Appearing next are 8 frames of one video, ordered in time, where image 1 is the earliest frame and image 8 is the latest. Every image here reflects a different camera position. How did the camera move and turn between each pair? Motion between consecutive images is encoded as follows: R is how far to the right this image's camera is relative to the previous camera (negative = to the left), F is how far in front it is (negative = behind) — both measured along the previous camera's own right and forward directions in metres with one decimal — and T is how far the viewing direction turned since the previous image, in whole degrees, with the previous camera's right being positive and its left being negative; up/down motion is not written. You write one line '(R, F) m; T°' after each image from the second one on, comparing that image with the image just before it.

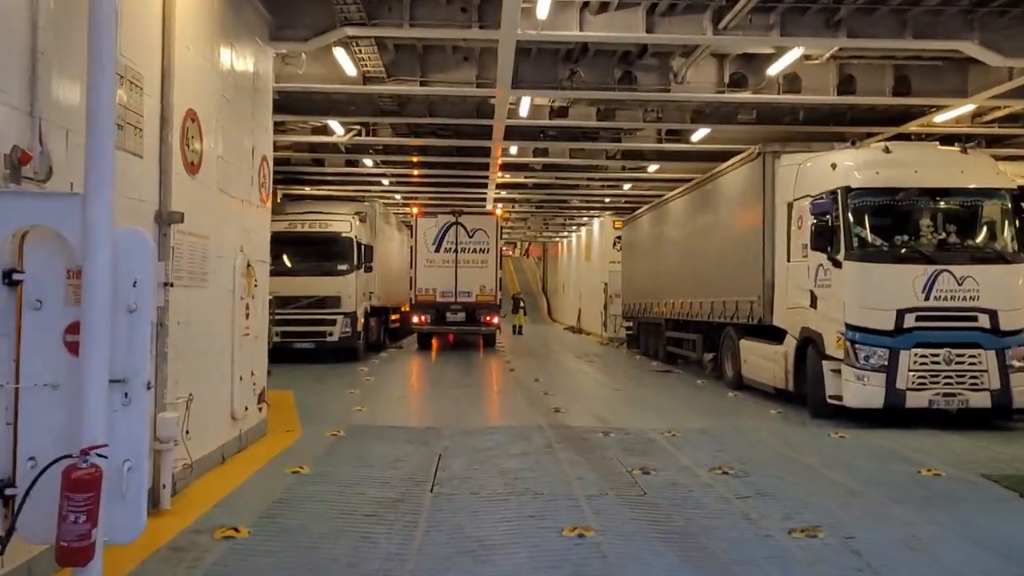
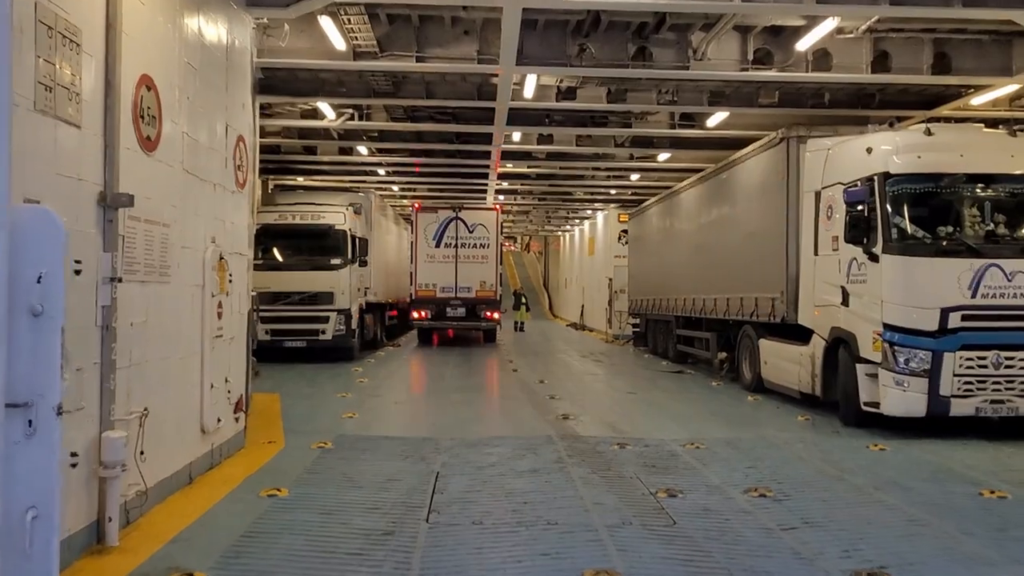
(-0.1, +0.9) m; 0°
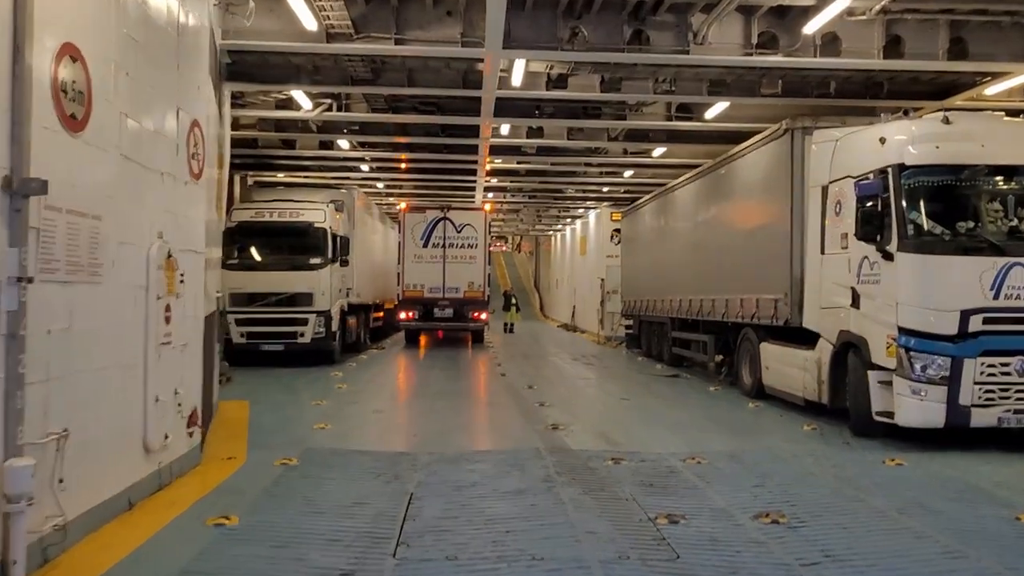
(+0.1, +0.7) m; +1°
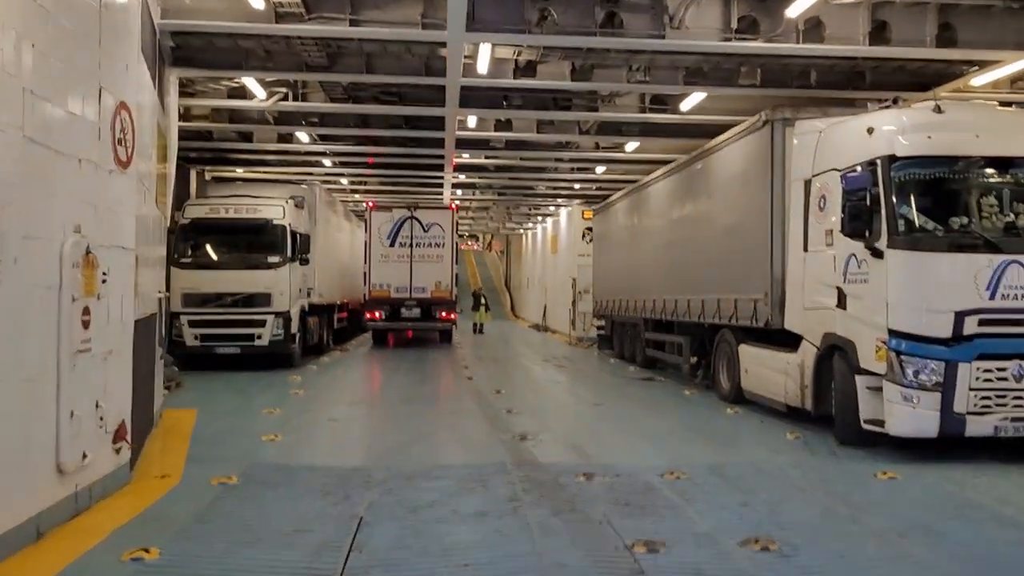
(+0.1, +0.7) m; +2°
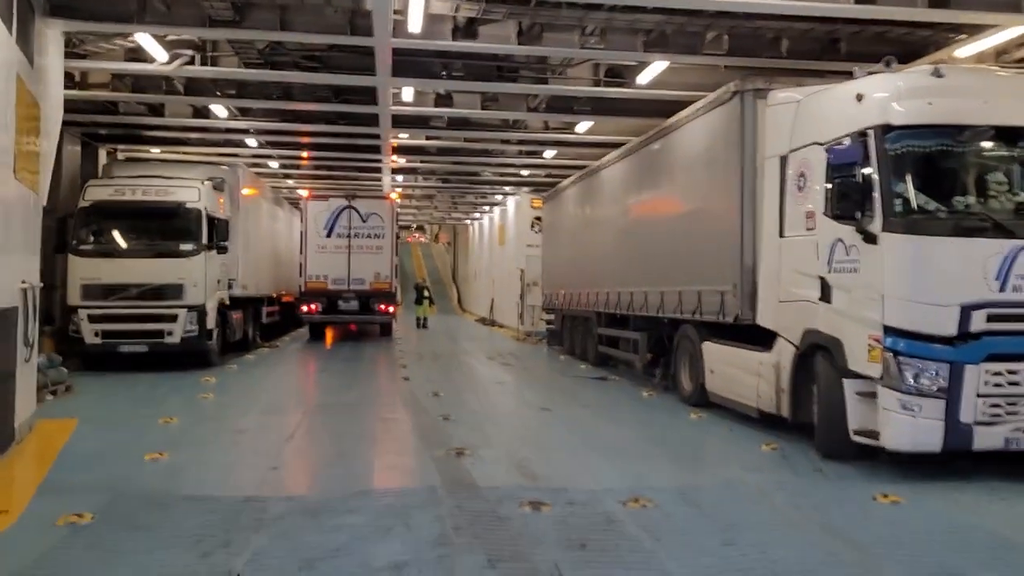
(+0.1, +1.3) m; +3°
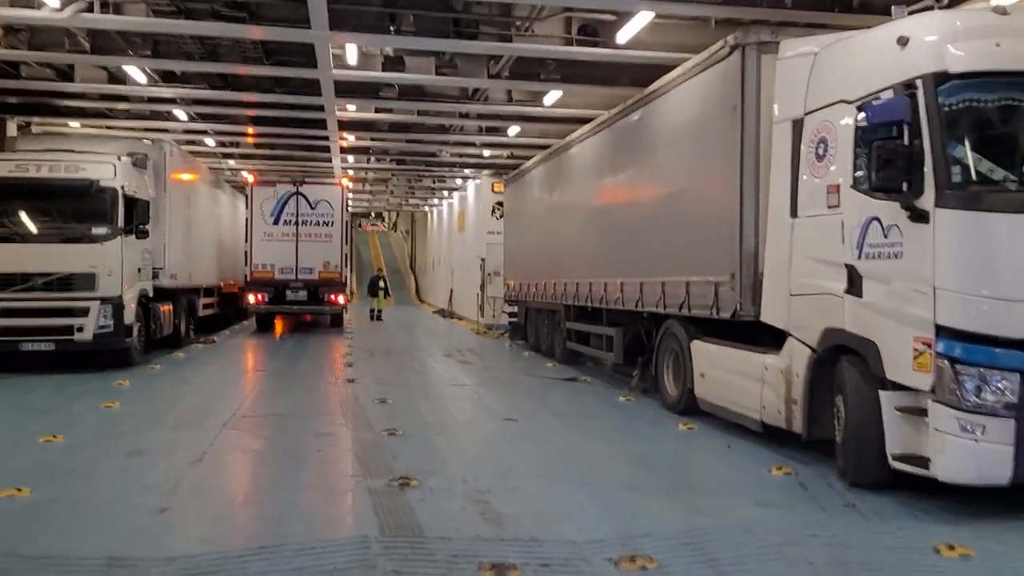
(0.0, +1.5) m; +2°
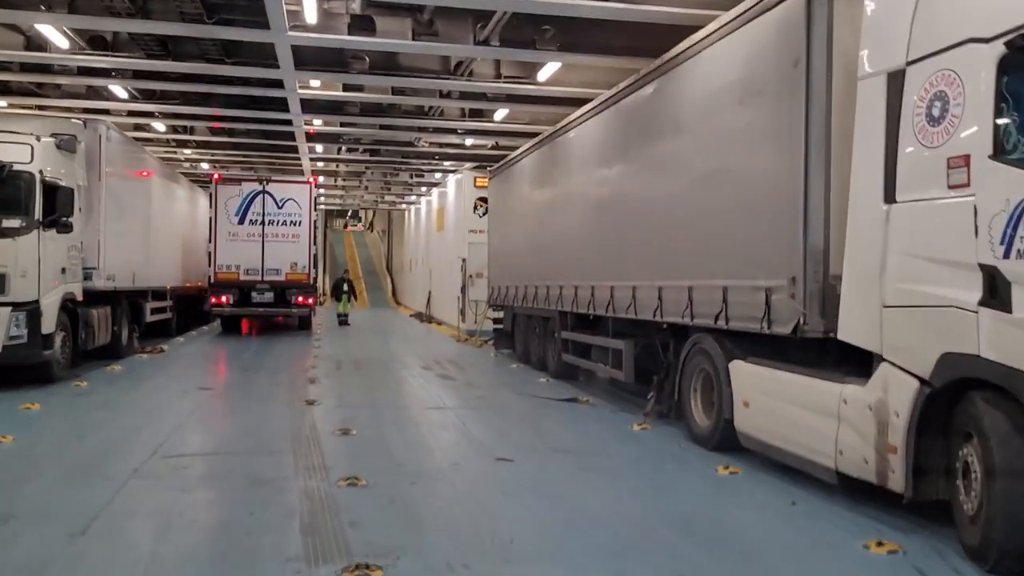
(-0.1, +1.9) m; +1°
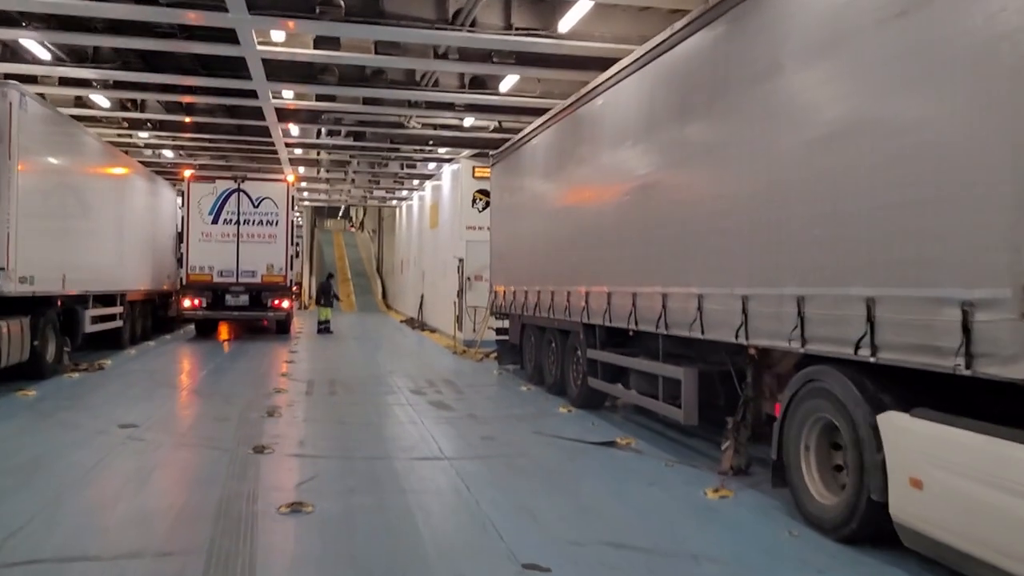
(-0.2, +2.6) m; 0°
